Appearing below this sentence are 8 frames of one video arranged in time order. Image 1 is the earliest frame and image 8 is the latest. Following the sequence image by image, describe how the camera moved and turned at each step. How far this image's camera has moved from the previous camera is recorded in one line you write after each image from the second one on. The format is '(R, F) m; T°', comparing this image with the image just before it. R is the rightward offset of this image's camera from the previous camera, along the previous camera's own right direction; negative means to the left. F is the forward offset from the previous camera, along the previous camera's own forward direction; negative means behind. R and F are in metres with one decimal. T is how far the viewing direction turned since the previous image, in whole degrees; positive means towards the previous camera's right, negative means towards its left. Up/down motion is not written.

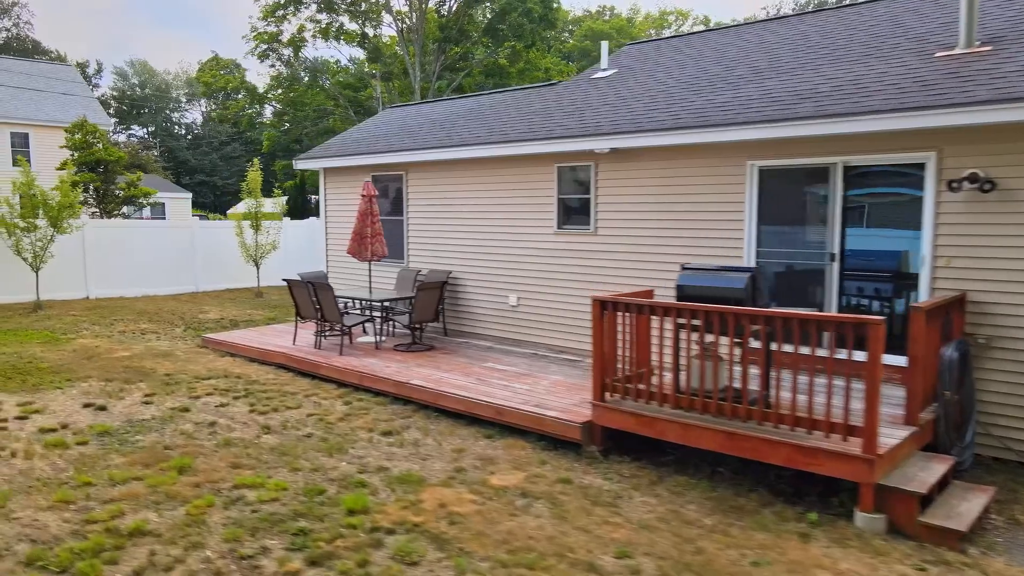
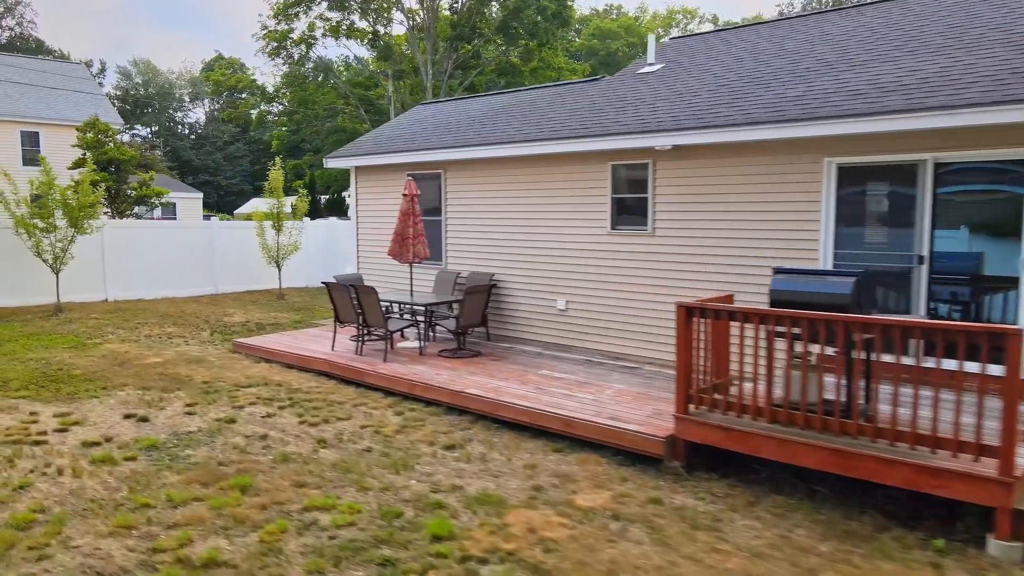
(-0.5, +0.3) m; 0°
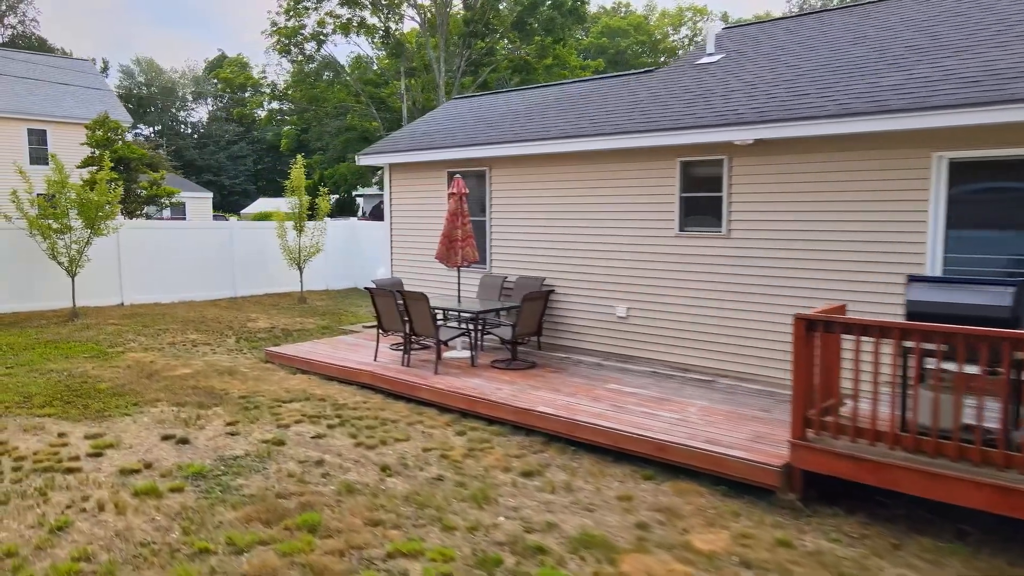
(-0.5, +0.5) m; 0°
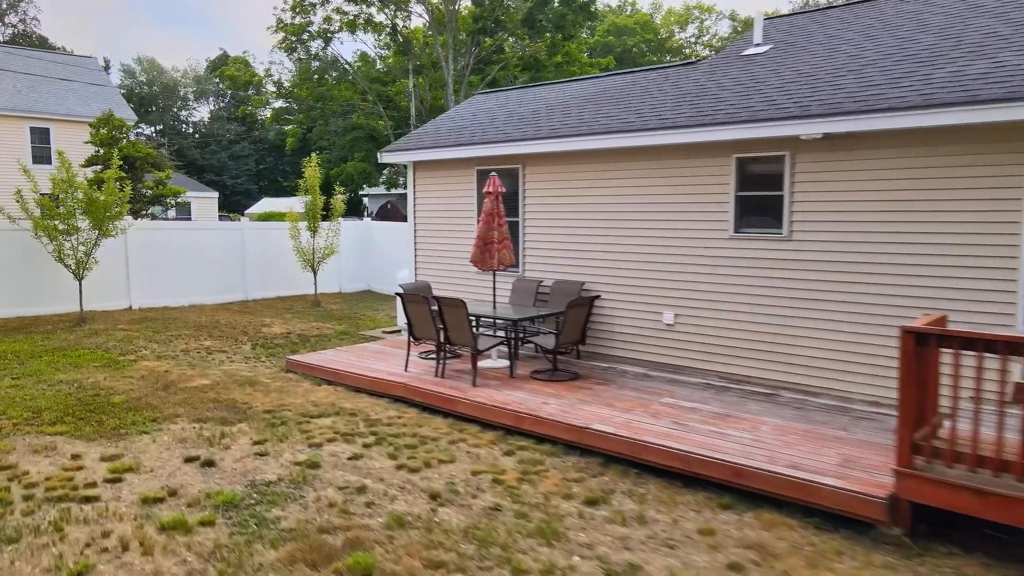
(-0.3, +0.4) m; 0°
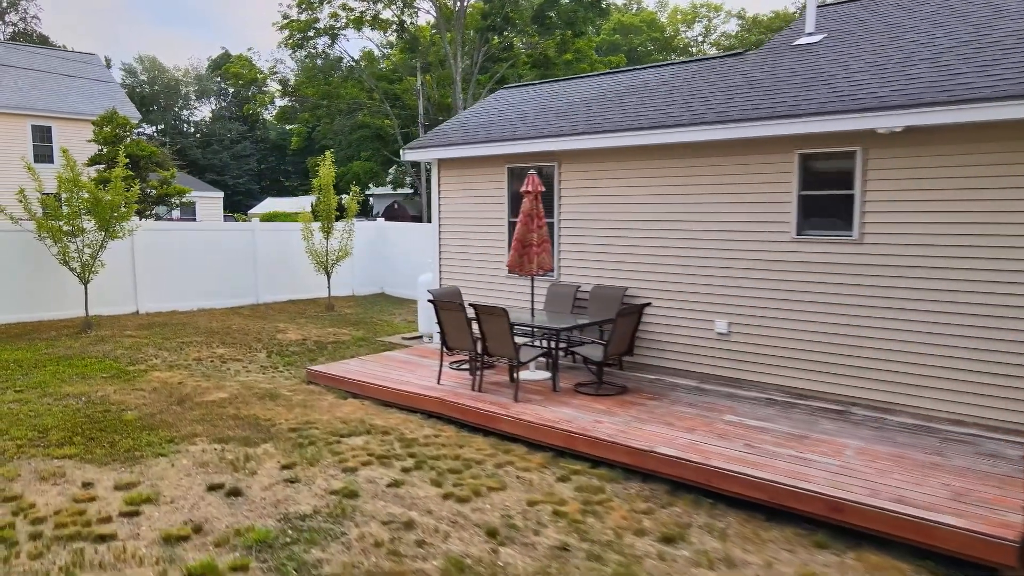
(-0.3, +0.5) m; 0°
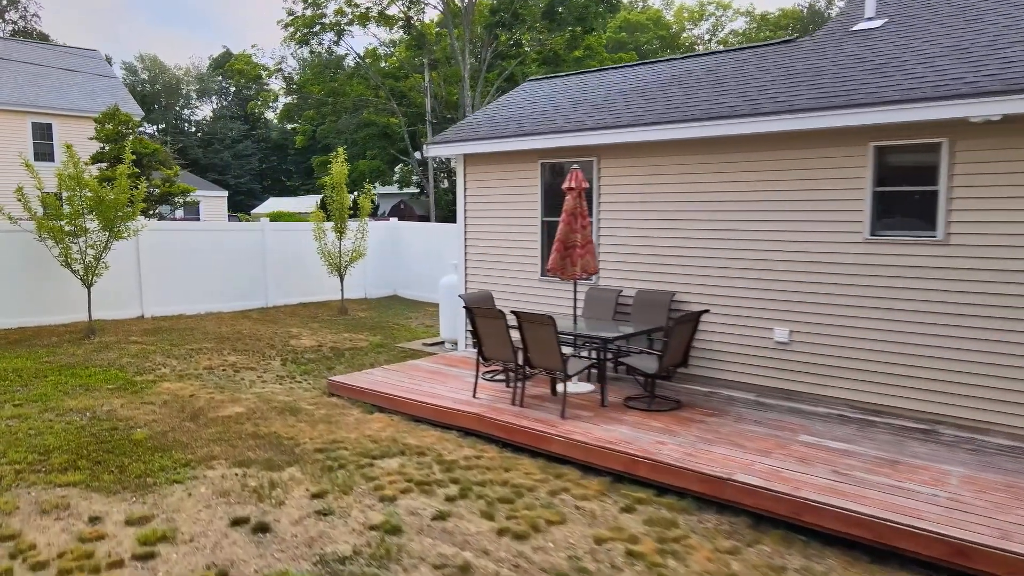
(-0.3, +0.5) m; 0°
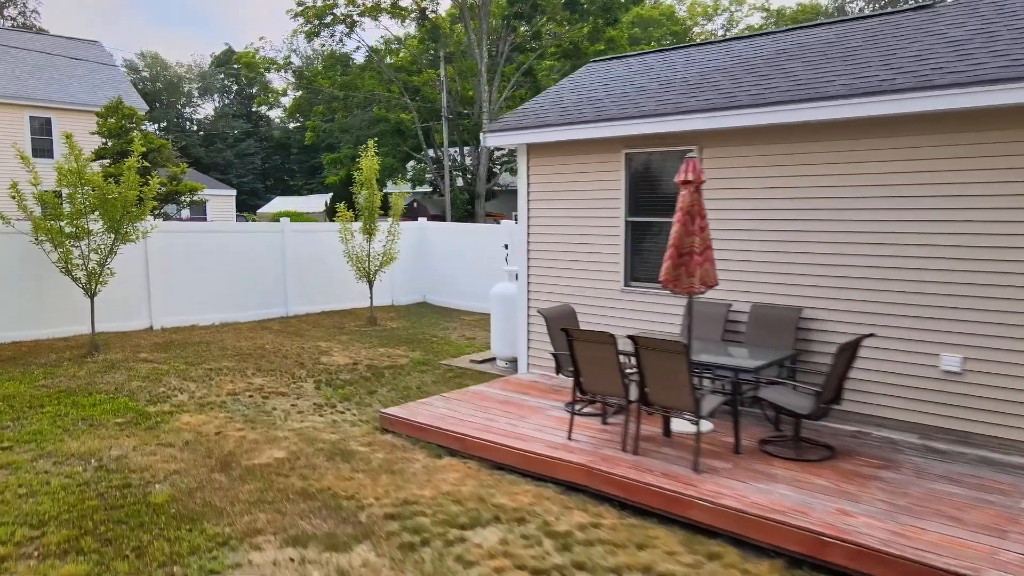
(-0.6, +1.1) m; 0°
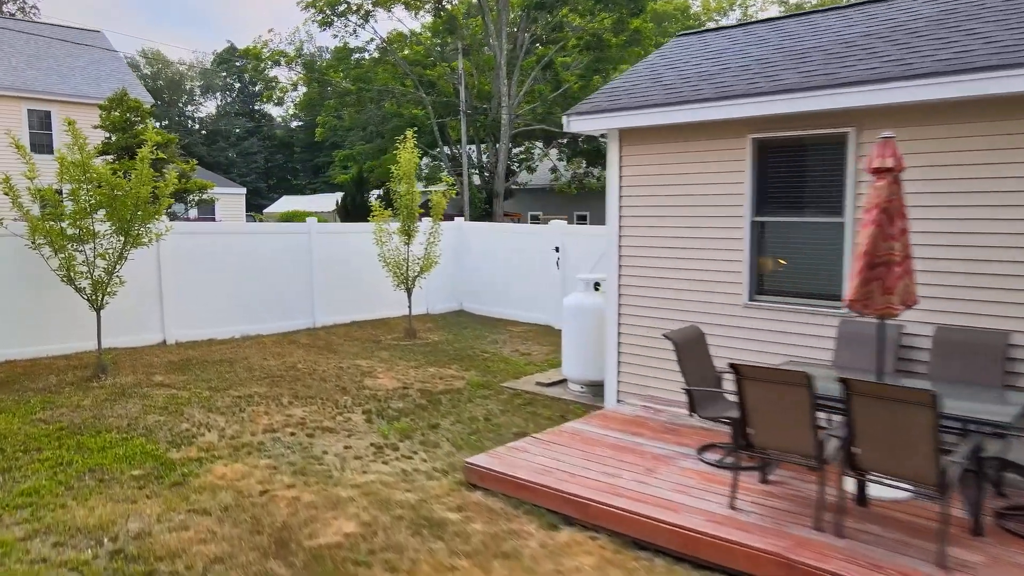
(-0.7, +1.1) m; 0°
